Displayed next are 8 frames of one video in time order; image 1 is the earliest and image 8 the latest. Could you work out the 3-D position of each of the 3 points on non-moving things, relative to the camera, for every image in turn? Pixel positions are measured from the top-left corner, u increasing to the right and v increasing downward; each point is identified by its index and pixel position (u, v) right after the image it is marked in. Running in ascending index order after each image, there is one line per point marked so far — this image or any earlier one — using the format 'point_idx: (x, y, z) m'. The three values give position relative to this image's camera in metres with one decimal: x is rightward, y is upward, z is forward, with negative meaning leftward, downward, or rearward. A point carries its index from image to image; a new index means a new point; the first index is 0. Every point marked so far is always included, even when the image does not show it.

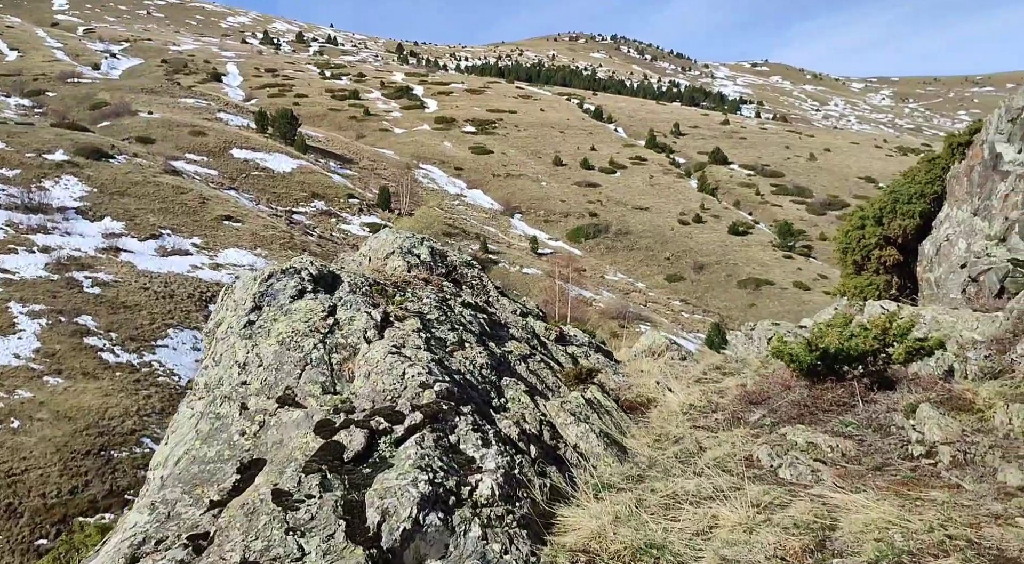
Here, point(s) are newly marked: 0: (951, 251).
0: (+8.8, +0.5, +20.1) m
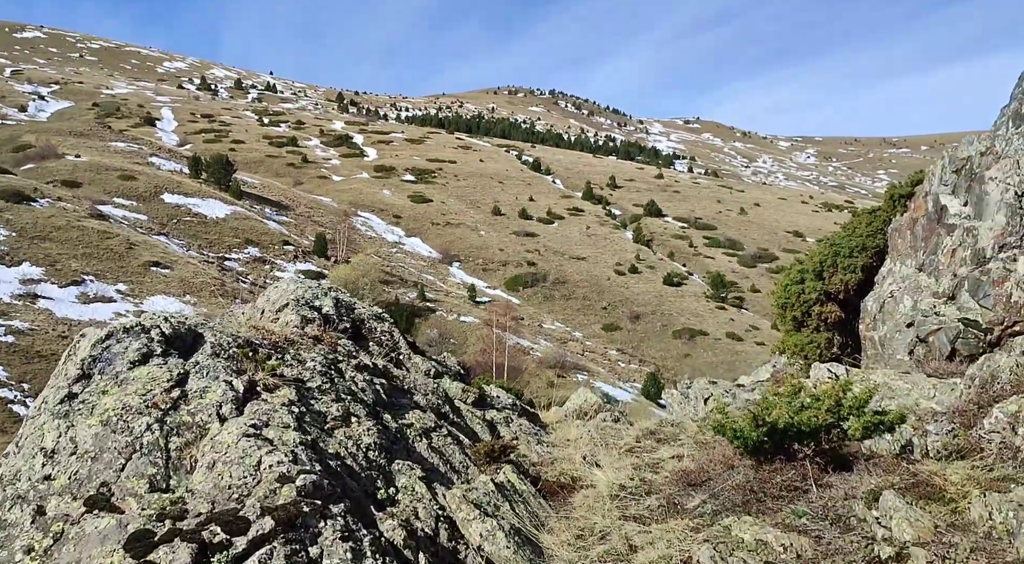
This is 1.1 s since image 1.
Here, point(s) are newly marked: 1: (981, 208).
0: (+7.3, -0.6, +18.9) m
1: (+8.3, +1.3, +17.5) m
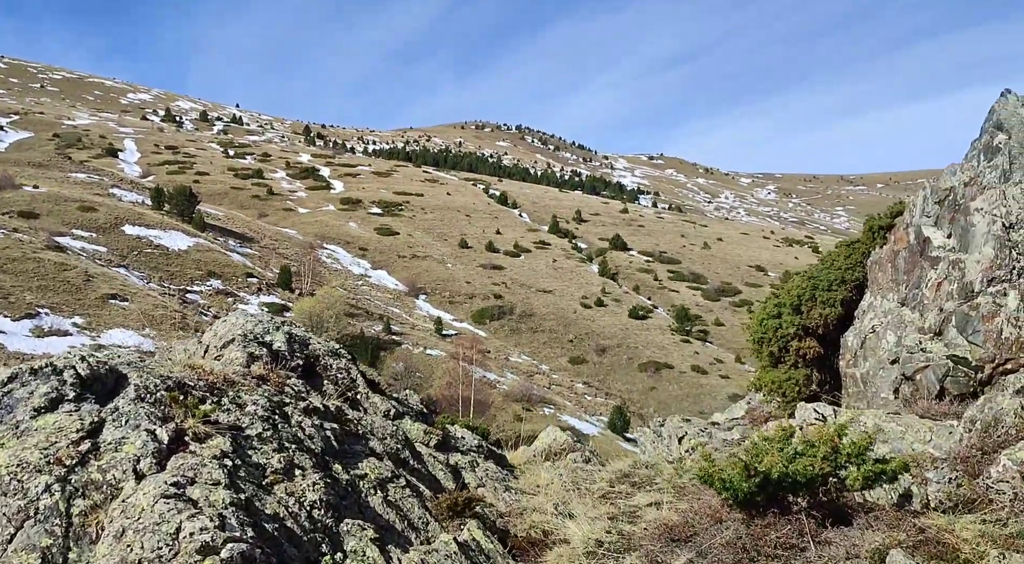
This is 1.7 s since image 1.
0: (+6.6, -1.2, +18.2) m
1: (+7.8, +0.7, +16.8) m
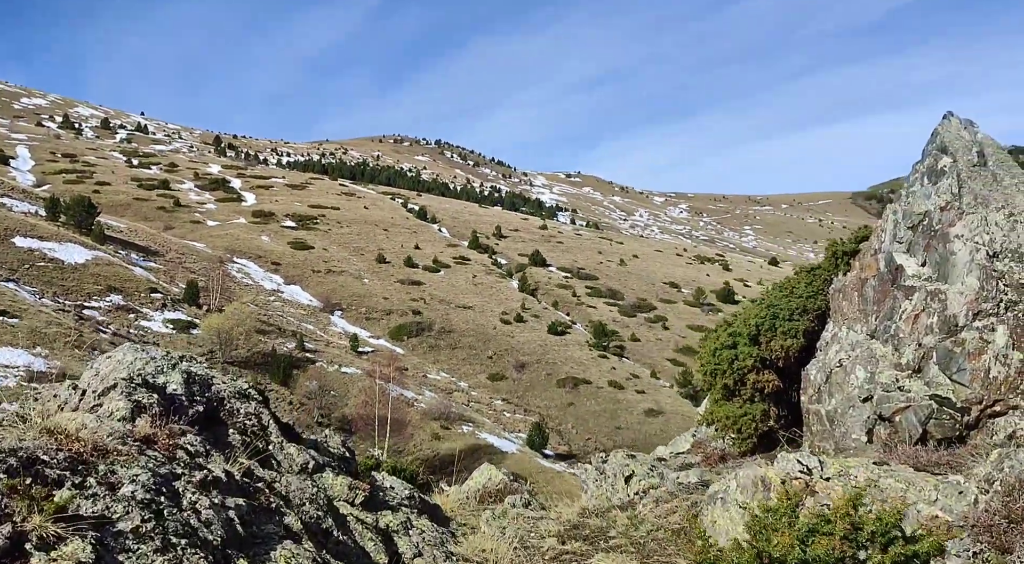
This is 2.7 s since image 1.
0: (+5.6, -1.7, +16.8) m
1: (+6.8, +0.2, +15.5) m
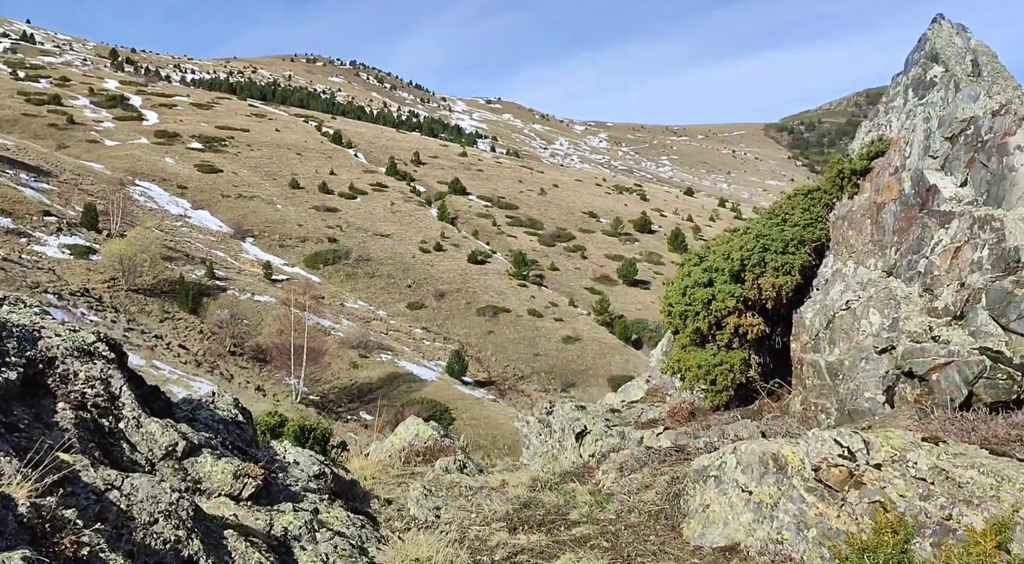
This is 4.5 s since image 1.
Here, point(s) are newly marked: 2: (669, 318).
0: (+4.7, -0.7, +13.9) m
1: (+6.0, +1.2, +12.7) m
2: (+2.8, -0.6, +17.6) m
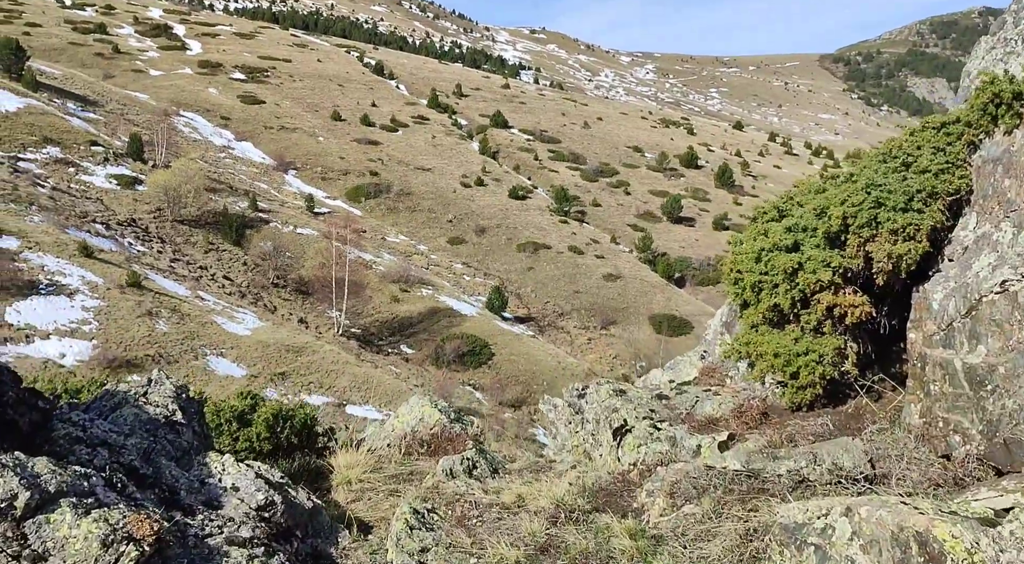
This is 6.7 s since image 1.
0: (+4.9, -0.4, +9.9) m
1: (+6.2, +1.3, +8.5) m
2: (+3.1, 0.0, +13.7) m
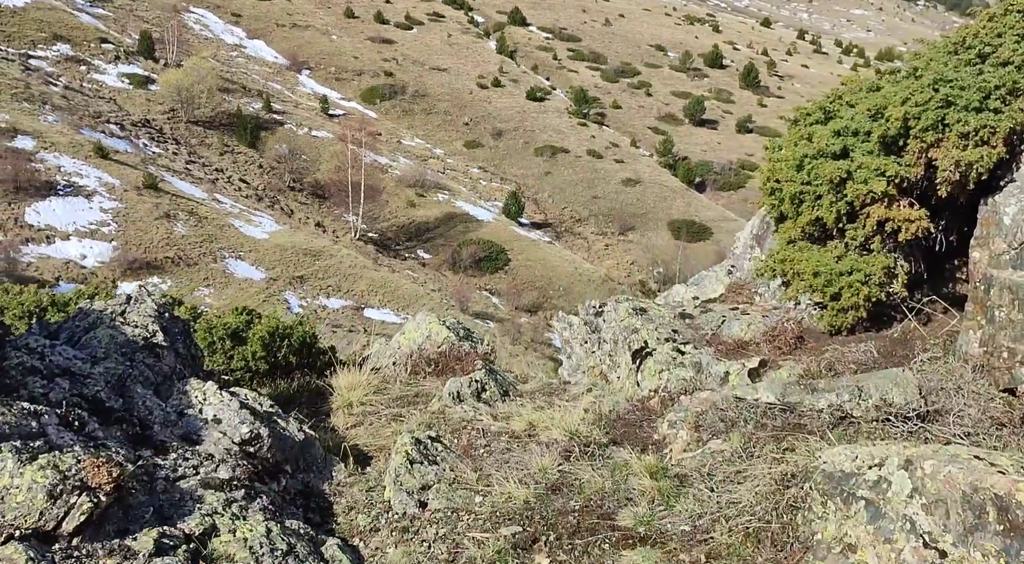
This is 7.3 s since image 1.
0: (+5.0, +0.4, +8.7) m
1: (+6.2, +1.9, +7.1) m
2: (+3.3, +1.1, +12.4) m
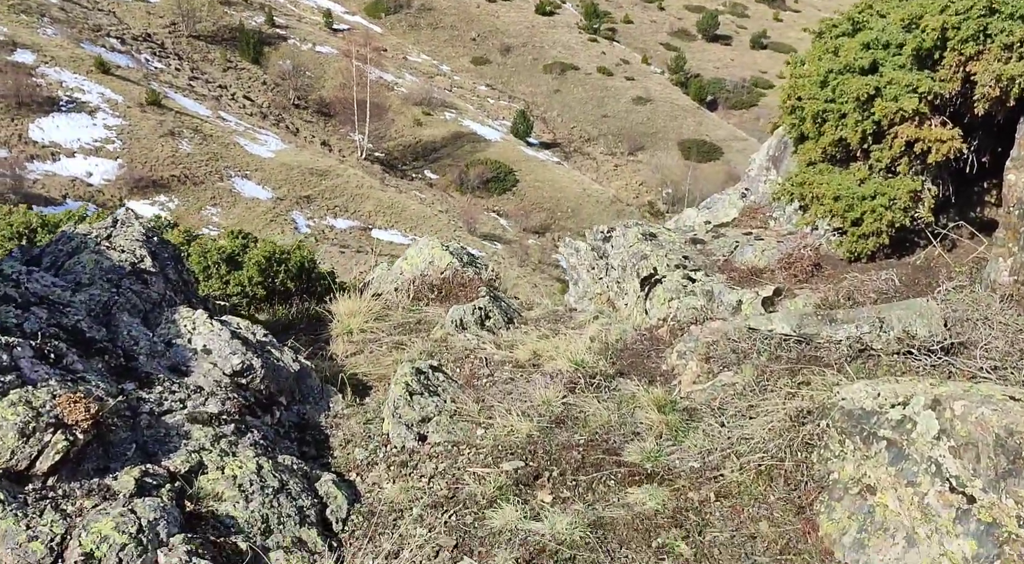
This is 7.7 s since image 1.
0: (+5.0, +1.0, +8.1) m
1: (+6.3, +2.4, +6.4) m
2: (+3.3, +2.0, +11.8) m
